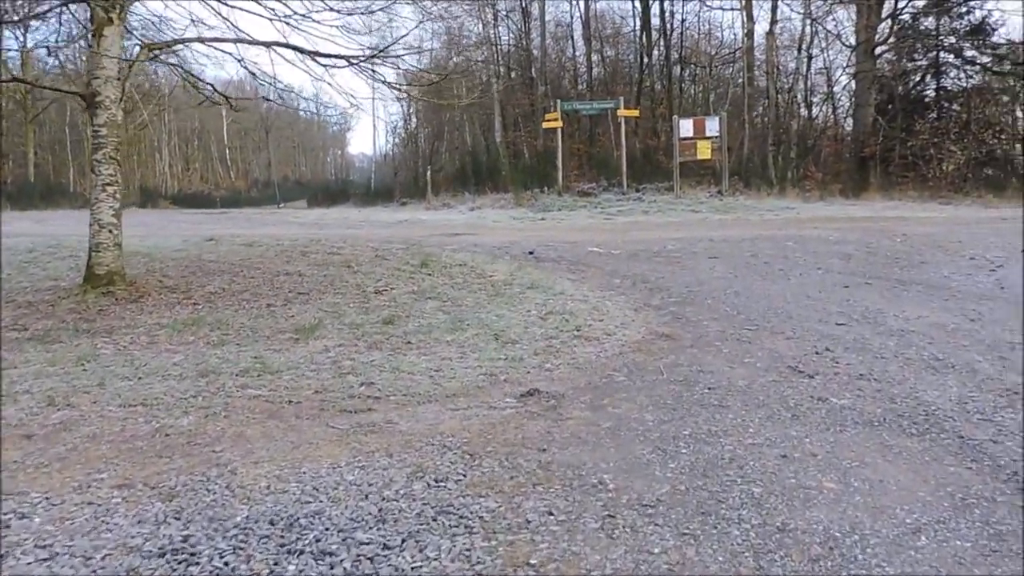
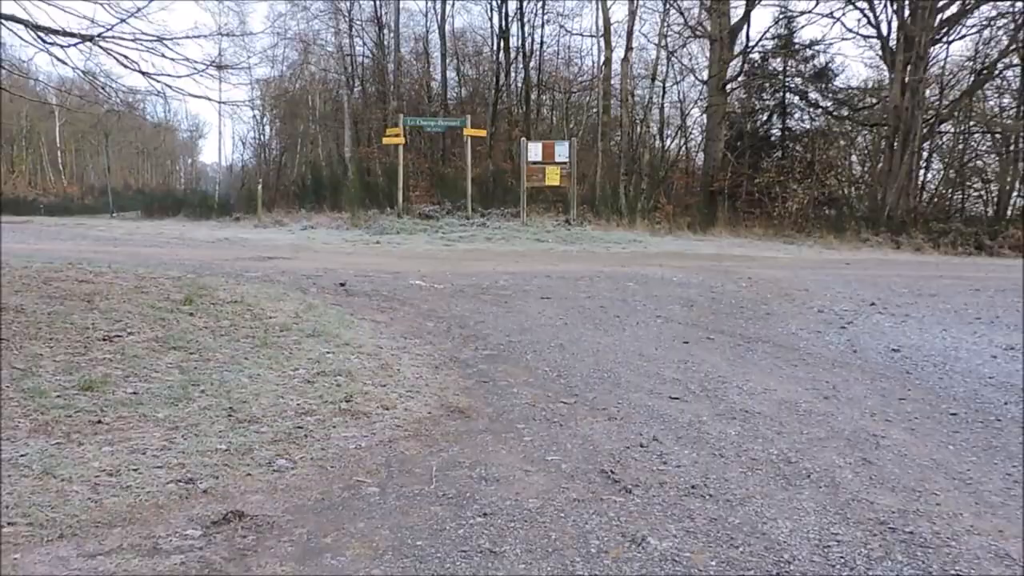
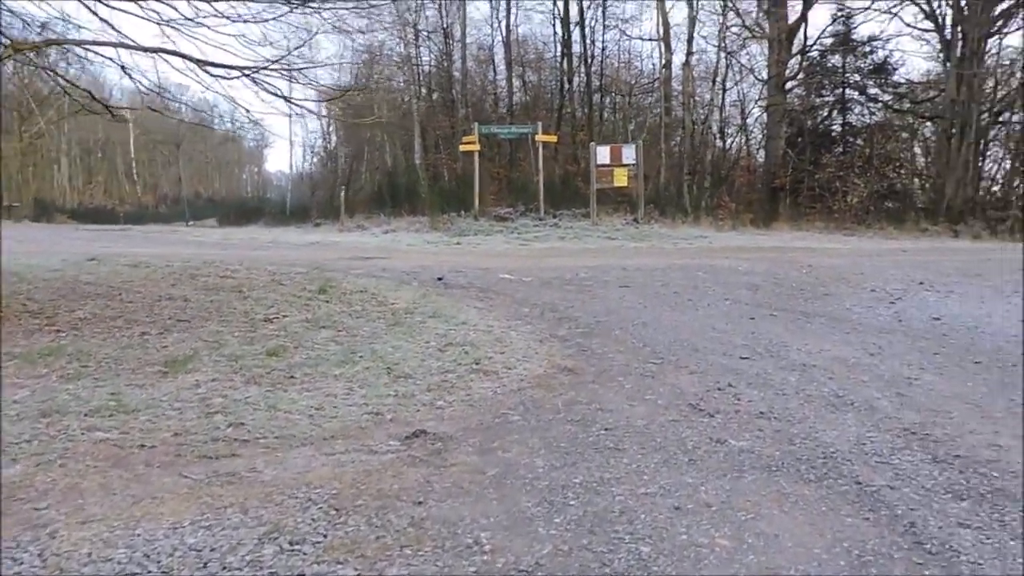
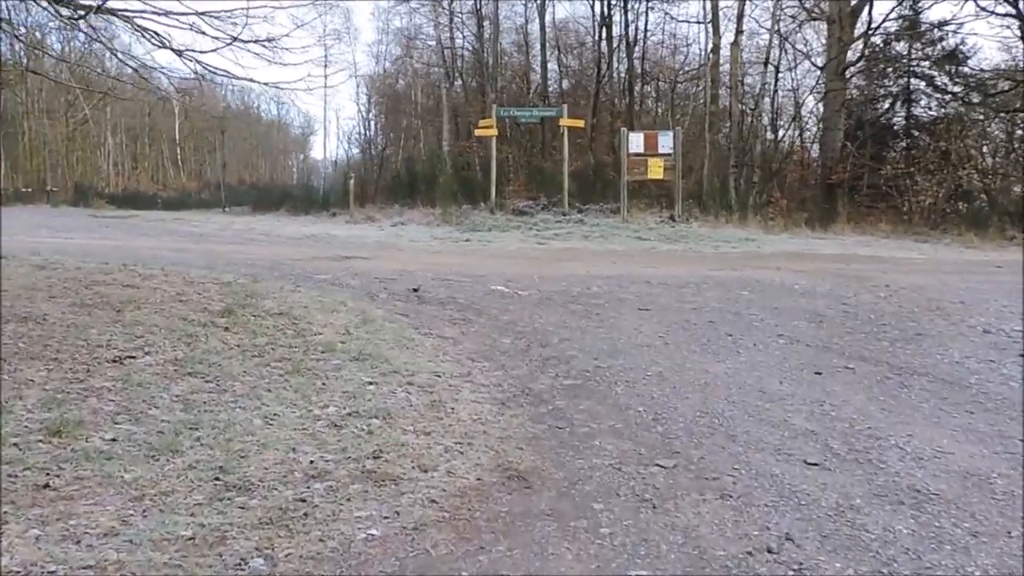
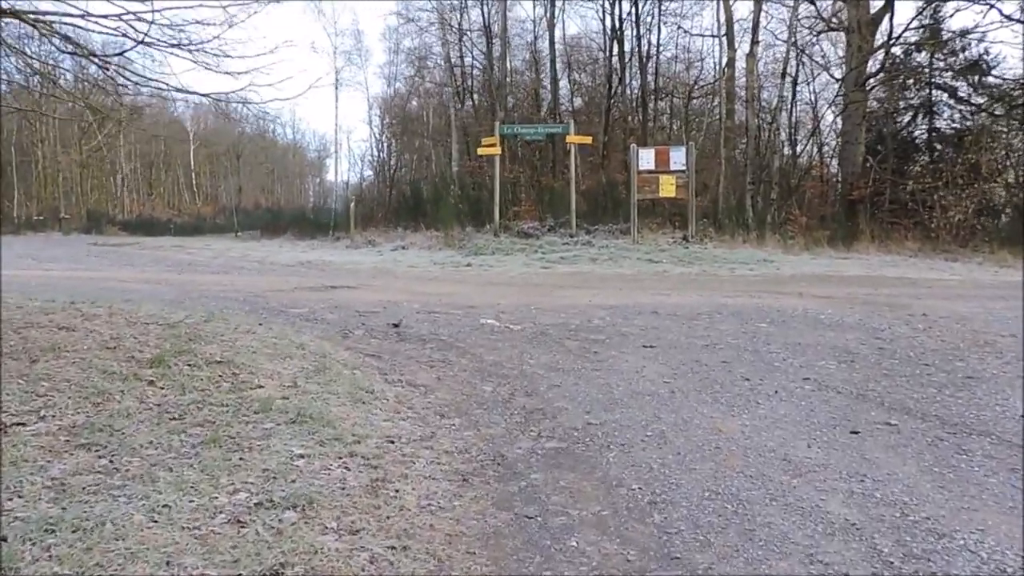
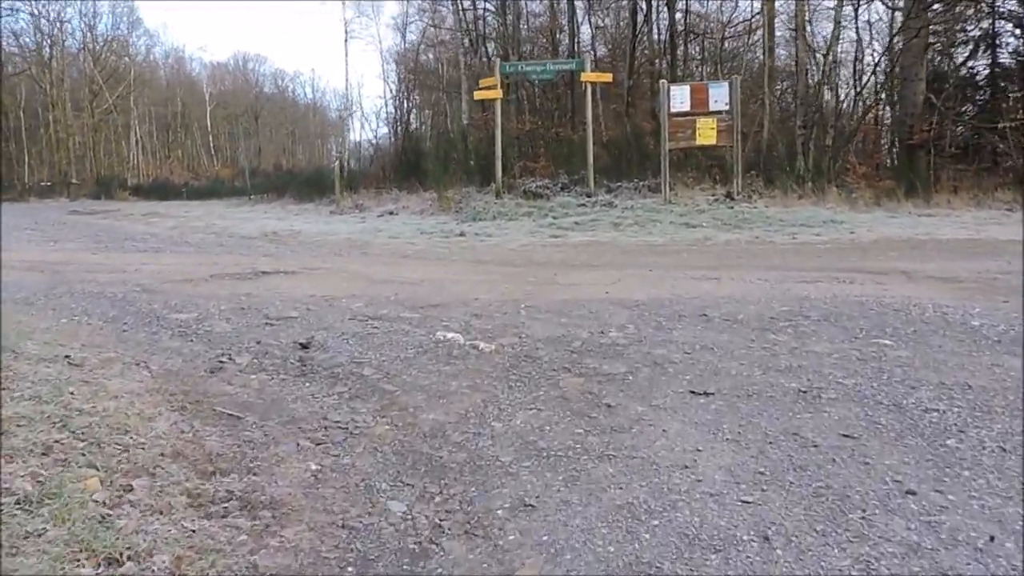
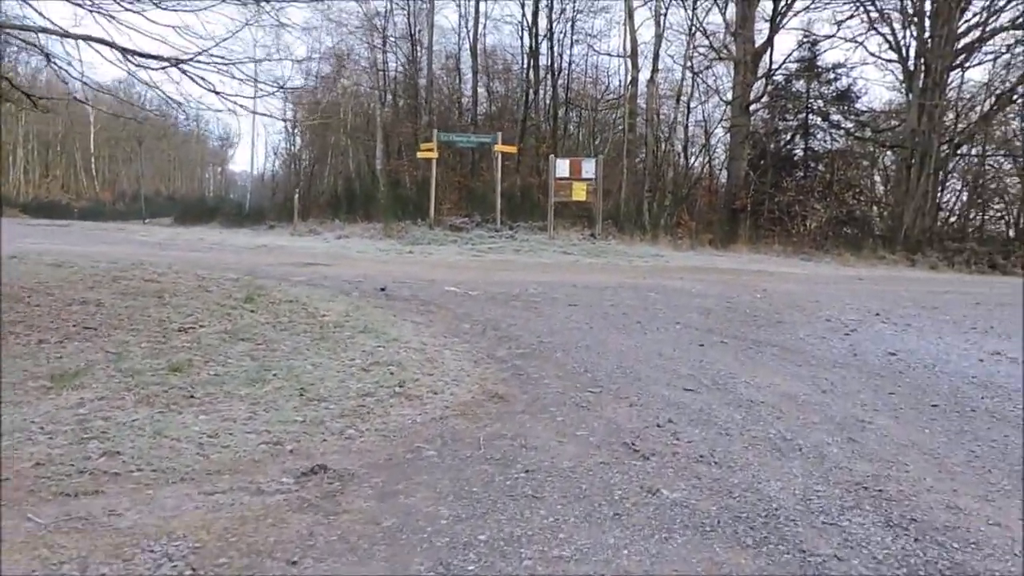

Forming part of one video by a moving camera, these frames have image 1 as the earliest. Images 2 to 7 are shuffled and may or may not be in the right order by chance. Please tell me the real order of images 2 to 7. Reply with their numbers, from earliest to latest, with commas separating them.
3, 7, 2, 4, 5, 6
